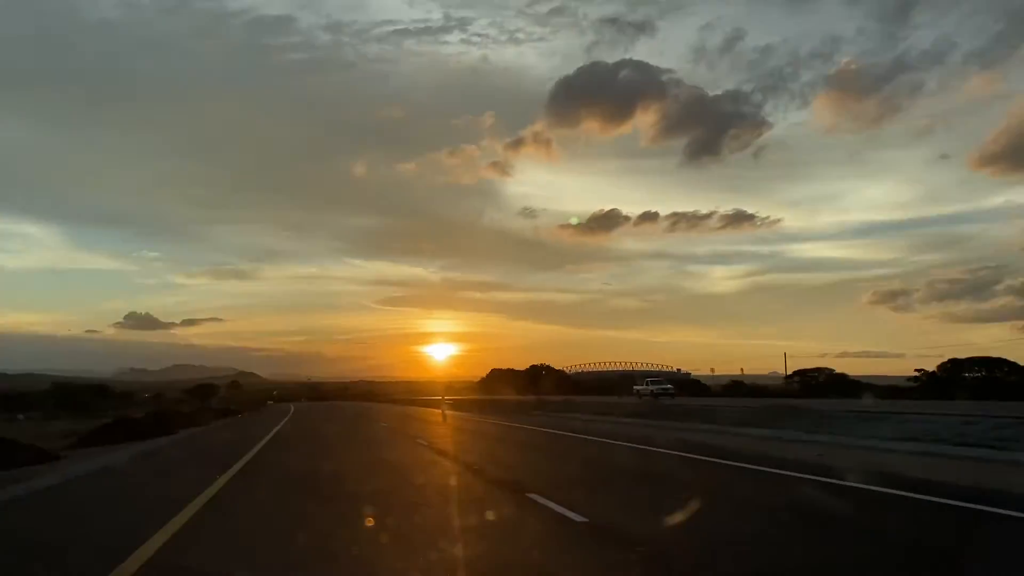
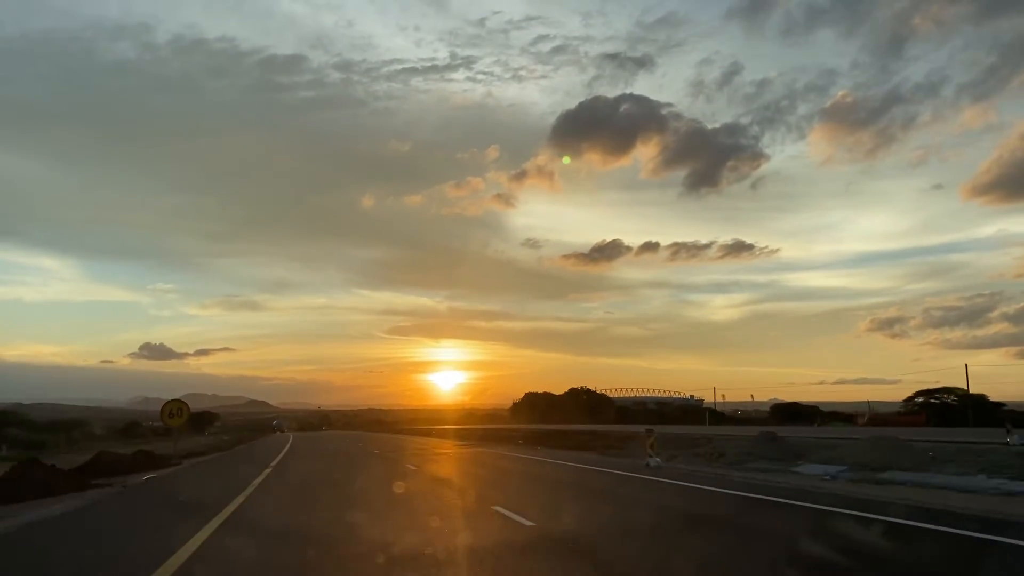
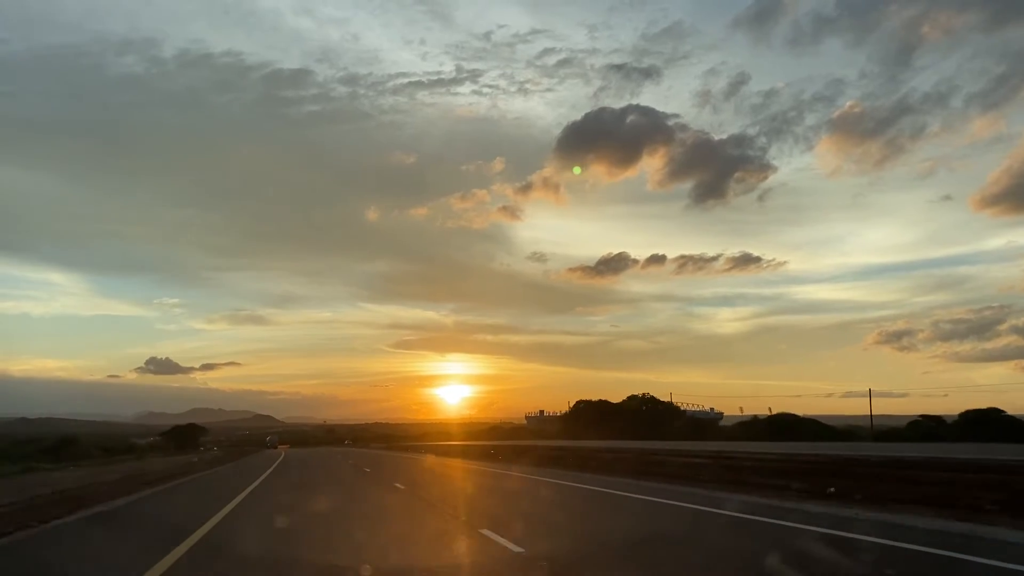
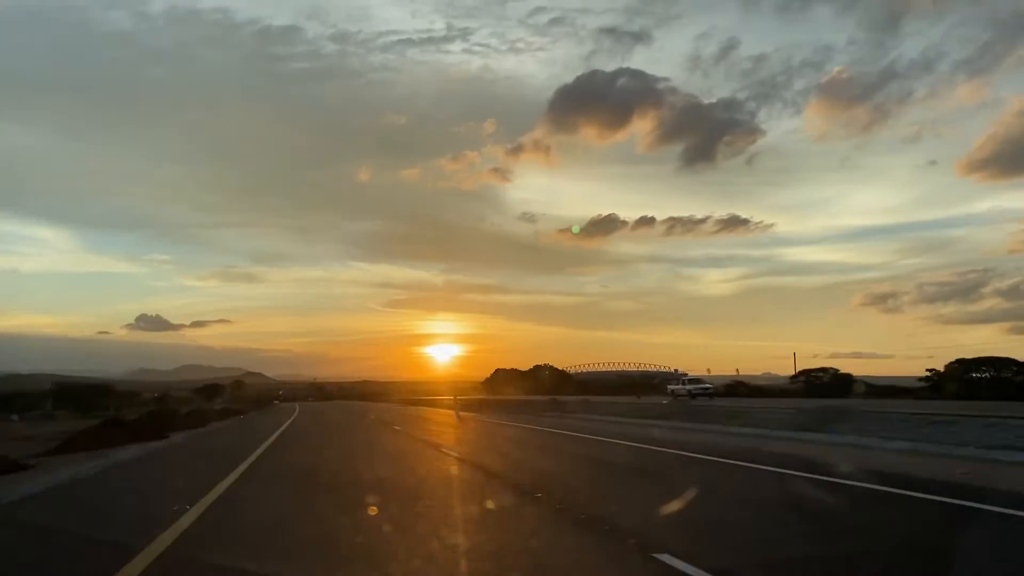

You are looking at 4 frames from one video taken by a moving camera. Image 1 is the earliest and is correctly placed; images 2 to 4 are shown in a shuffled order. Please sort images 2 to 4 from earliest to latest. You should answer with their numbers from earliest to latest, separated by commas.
4, 2, 3
